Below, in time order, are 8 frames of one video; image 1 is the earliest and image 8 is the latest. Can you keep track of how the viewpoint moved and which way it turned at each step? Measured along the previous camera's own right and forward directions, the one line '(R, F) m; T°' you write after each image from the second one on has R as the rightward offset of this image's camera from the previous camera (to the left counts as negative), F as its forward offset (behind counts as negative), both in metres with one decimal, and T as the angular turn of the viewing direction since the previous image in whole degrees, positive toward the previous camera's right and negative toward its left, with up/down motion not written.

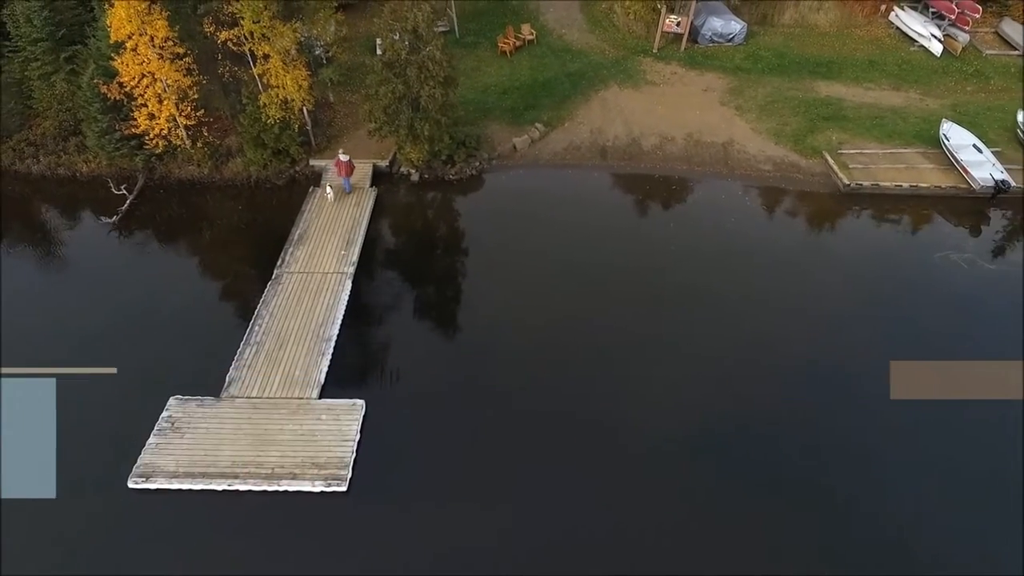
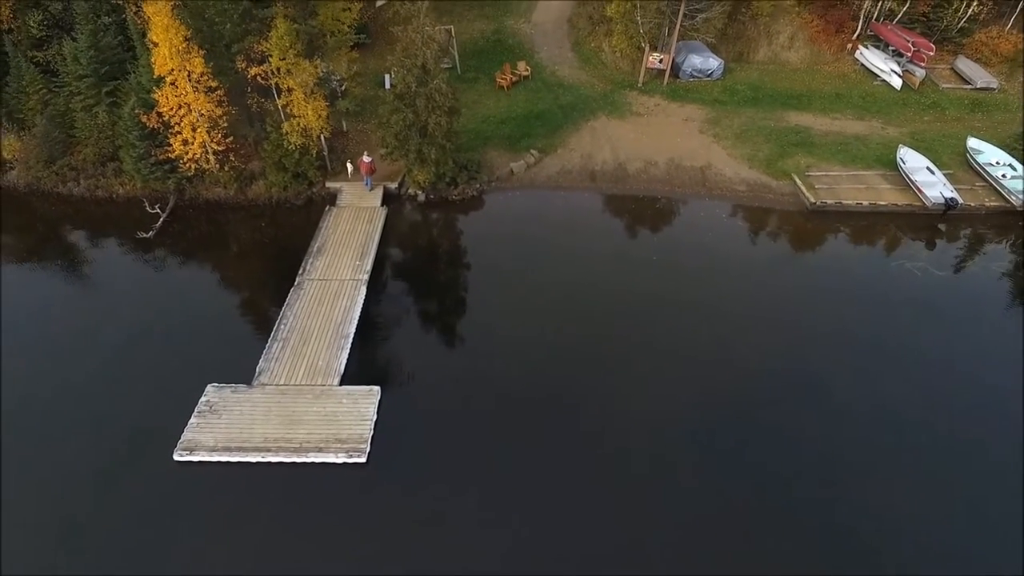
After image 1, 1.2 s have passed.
(0.0, -1.8) m; 0°
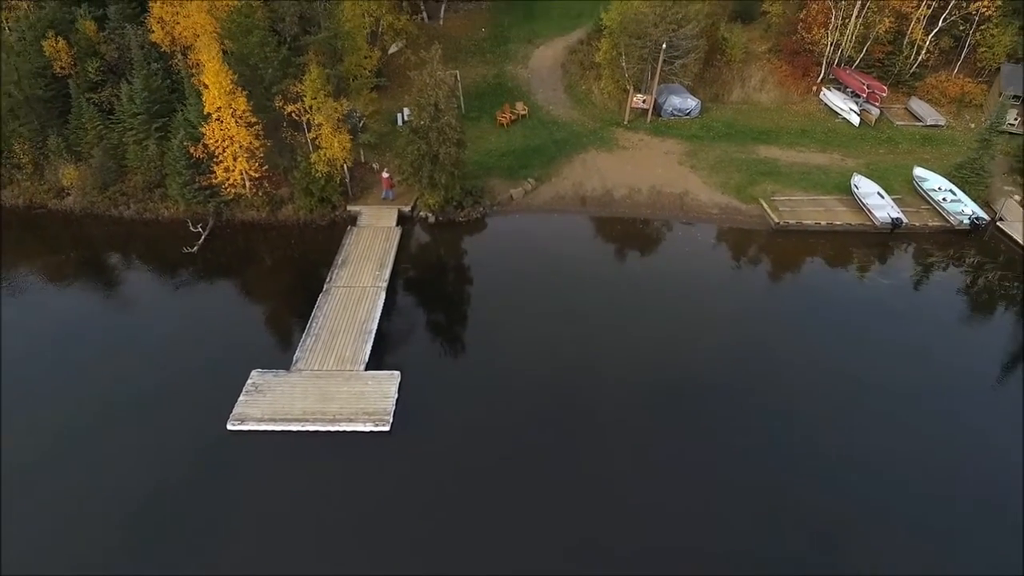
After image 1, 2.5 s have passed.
(-0.1, -2.7) m; 0°
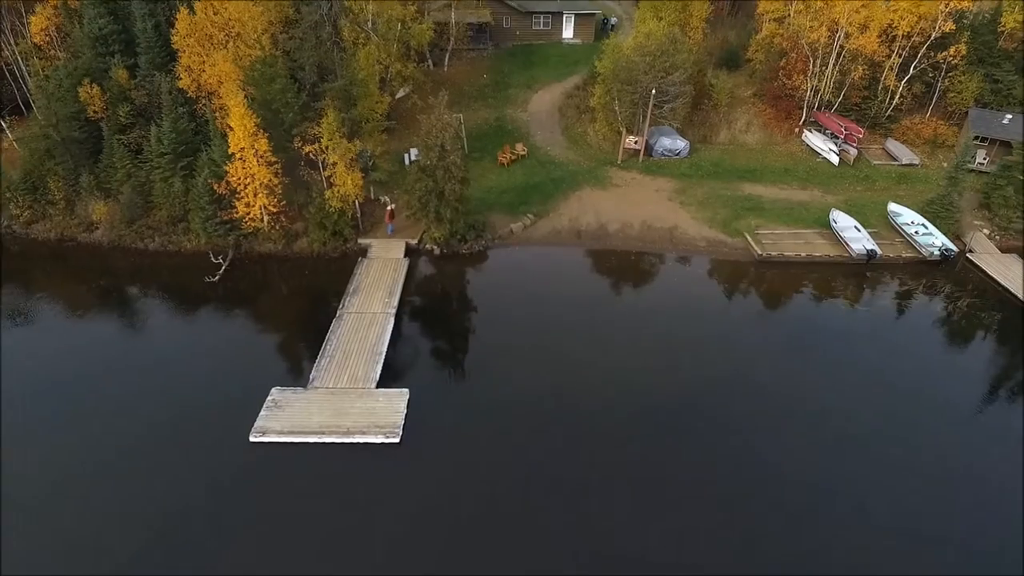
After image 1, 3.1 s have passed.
(0.0, -1.6) m; 0°
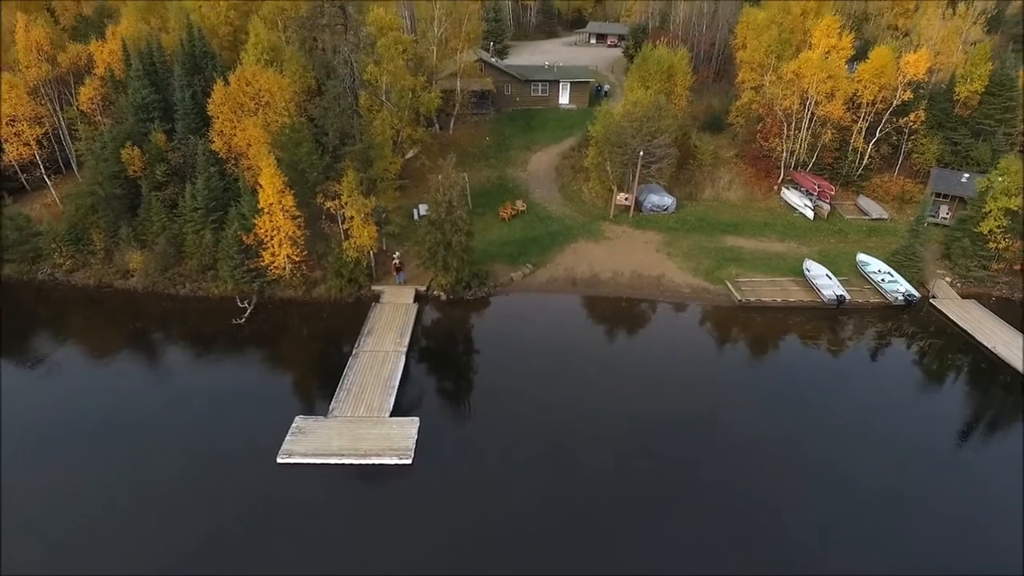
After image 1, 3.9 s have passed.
(0.0, -2.4) m; 0°
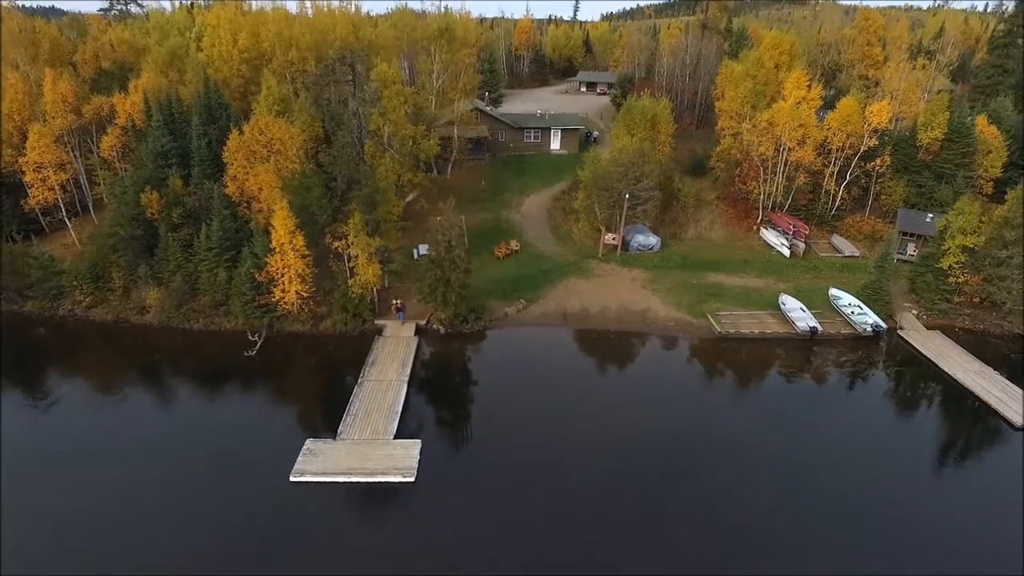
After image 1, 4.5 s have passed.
(0.0, -2.0) m; +1°
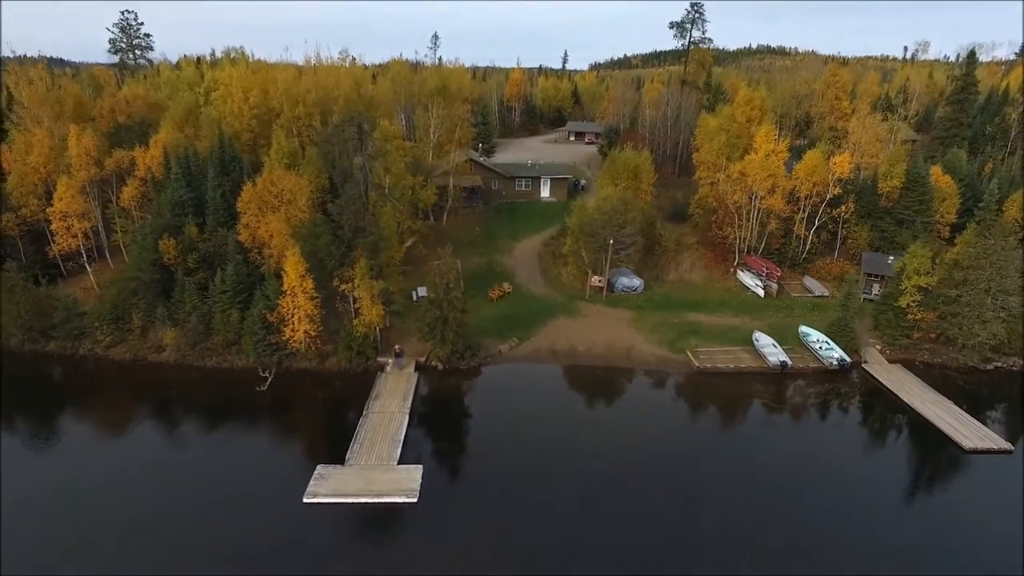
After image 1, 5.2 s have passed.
(0.0, -2.5) m; +1°
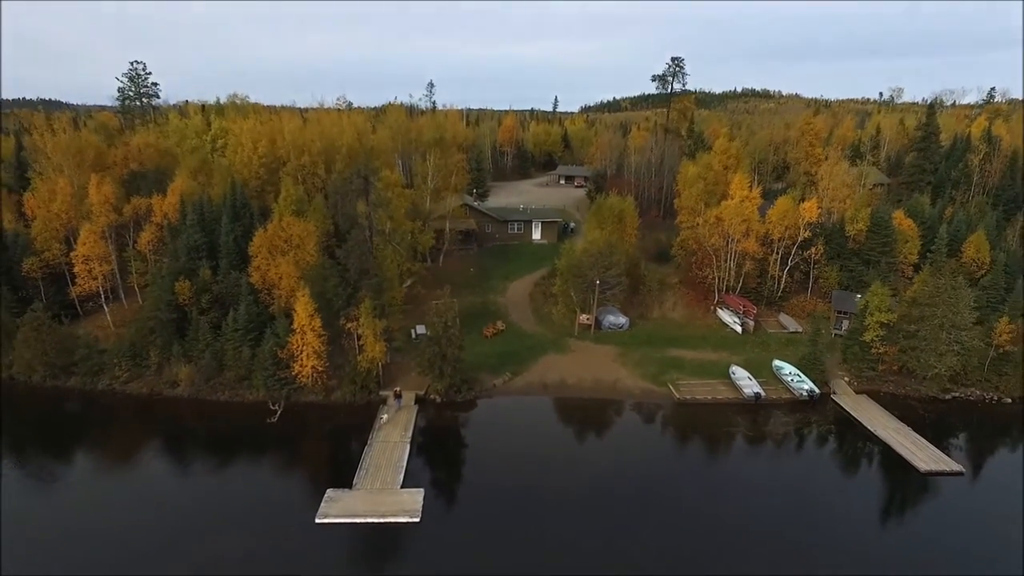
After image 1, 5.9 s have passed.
(-0.1, -2.6) m; +1°
